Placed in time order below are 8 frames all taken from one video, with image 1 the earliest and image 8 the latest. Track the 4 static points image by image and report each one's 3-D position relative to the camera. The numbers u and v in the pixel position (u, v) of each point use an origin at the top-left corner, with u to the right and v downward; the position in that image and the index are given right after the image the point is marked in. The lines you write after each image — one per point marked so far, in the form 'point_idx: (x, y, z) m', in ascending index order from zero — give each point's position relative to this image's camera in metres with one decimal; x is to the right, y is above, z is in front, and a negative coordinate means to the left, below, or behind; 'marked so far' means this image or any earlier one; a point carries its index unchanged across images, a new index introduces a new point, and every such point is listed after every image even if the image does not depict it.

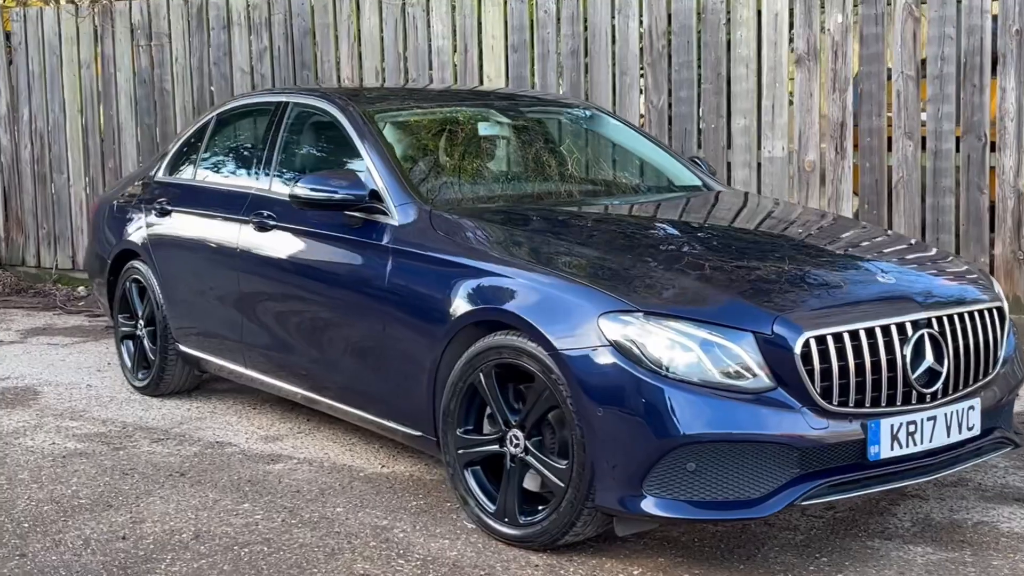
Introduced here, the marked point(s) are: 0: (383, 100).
0: (-0.5, +0.8, +5.3) m
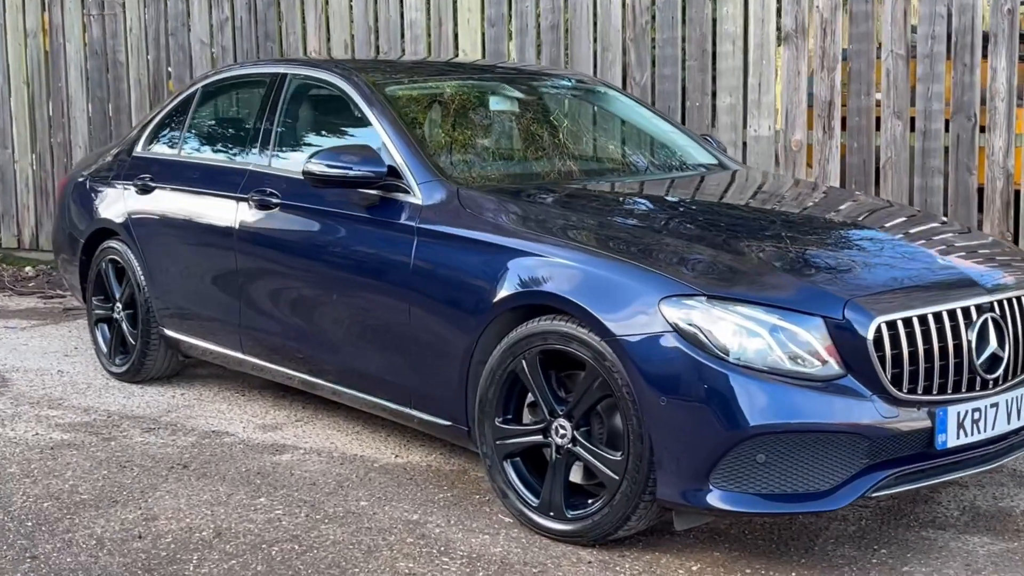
0: (-0.5, +0.8, +5.1) m
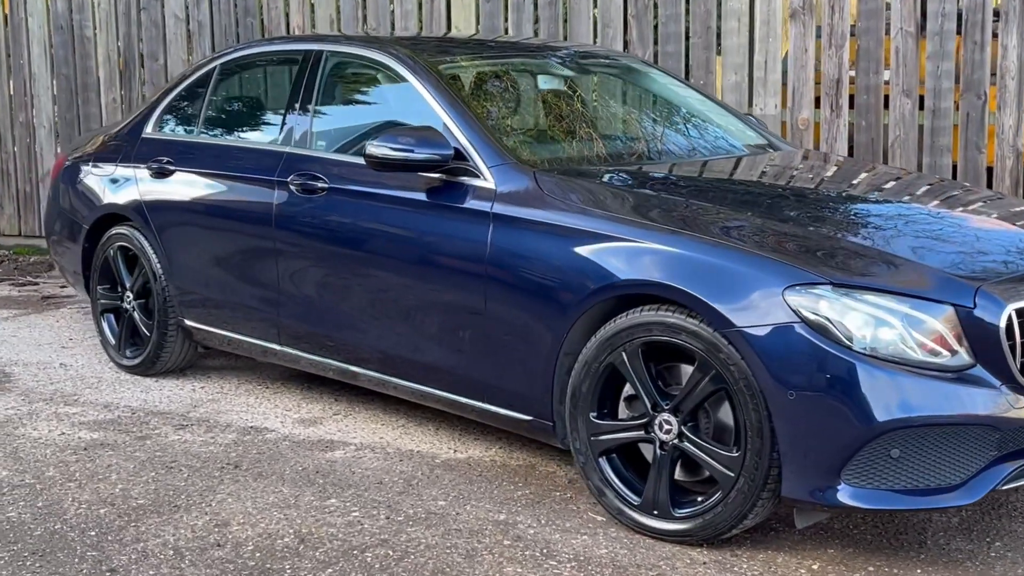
0: (-0.3, +0.9, +4.9) m
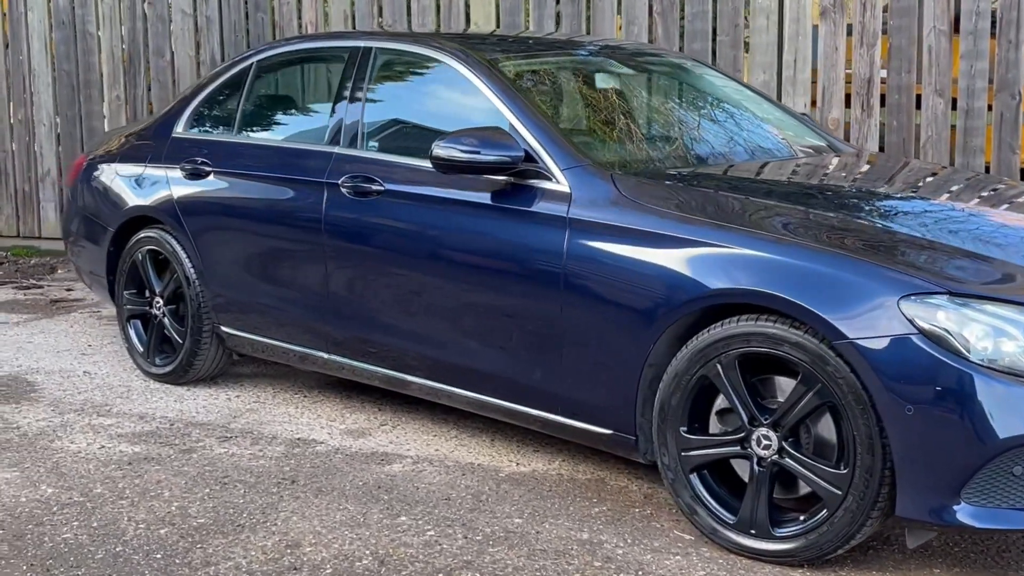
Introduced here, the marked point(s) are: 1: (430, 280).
0: (-0.1, +0.8, +4.7) m
1: (-0.3, 0.0, +4.3) m
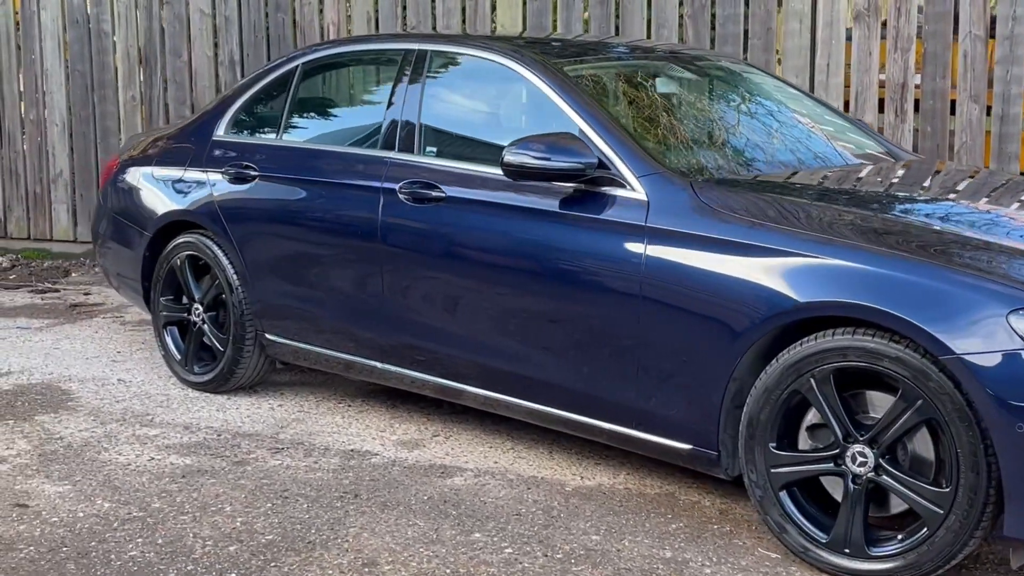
0: (+0.1, +0.8, +4.6) m
1: (-0.1, 0.0, +4.2) m
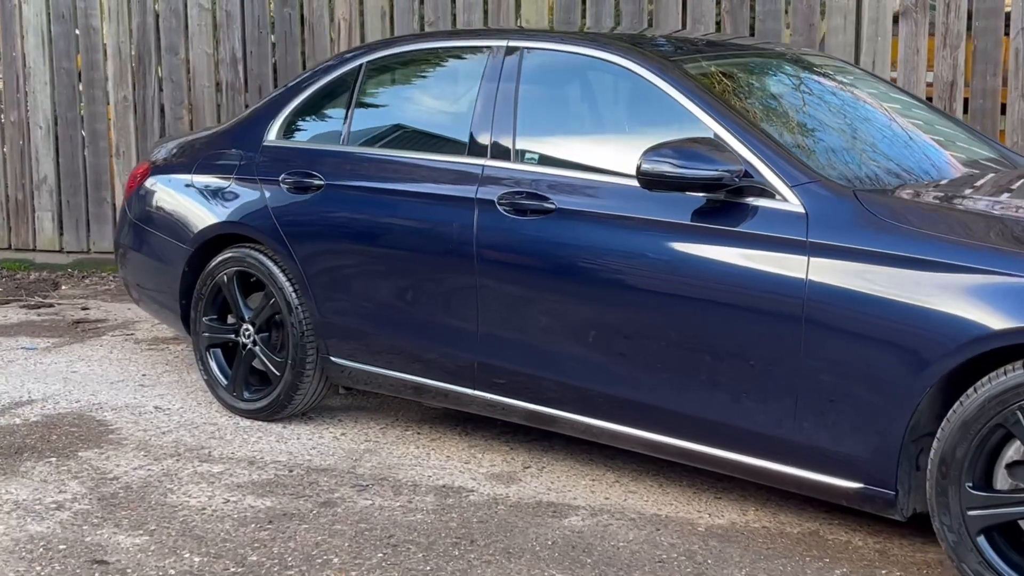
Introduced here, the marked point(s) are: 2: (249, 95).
0: (+0.4, +0.8, +4.2) m
1: (+0.3, -0.1, +3.8) m
2: (-1.5, +1.1, +7.7) m
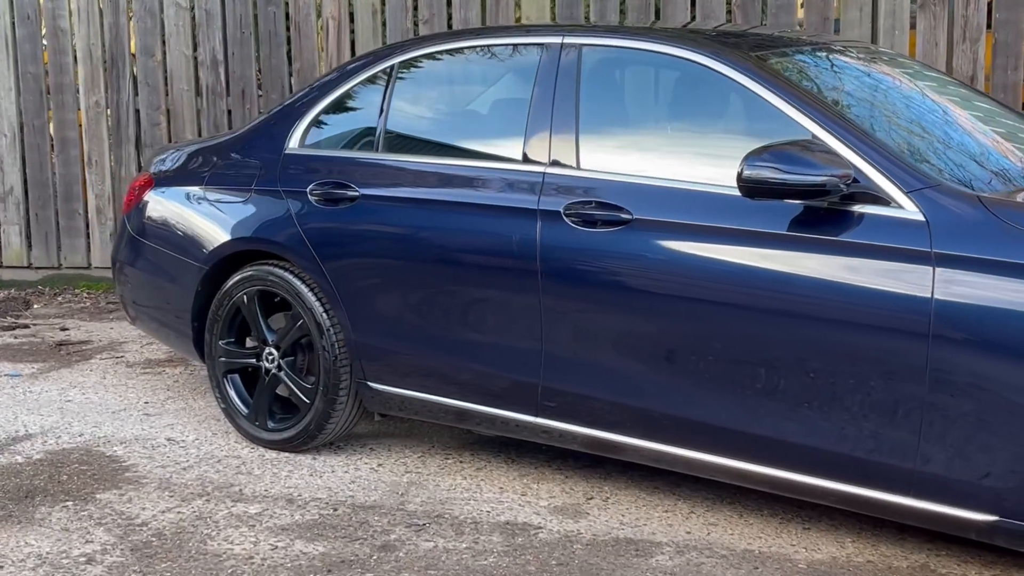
0: (+0.6, +0.7, +3.9) m
1: (+0.5, -0.1, +3.5) m
2: (-1.5, +1.0, +7.3) m
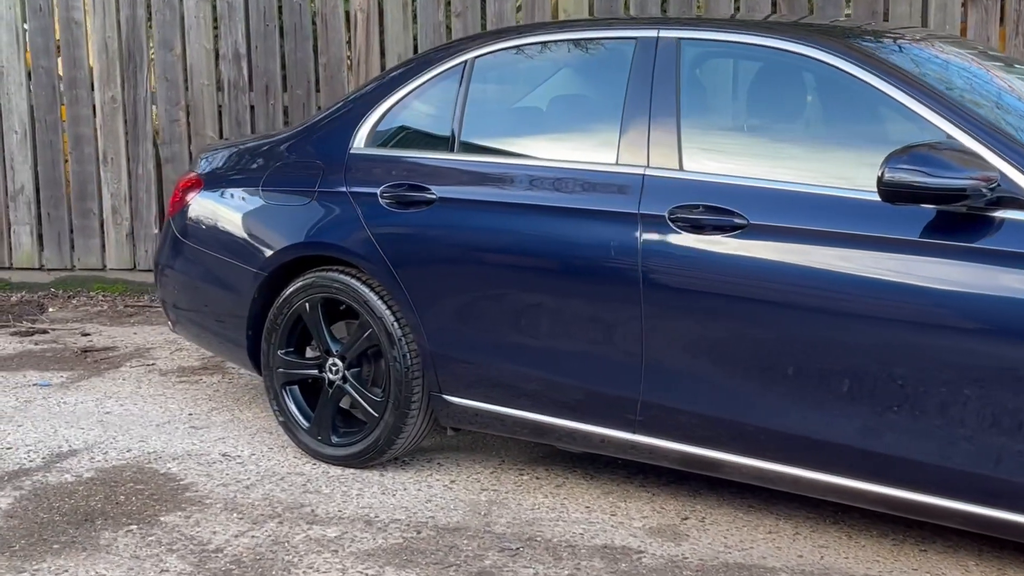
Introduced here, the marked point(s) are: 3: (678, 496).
0: (+0.8, +0.7, +3.7) m
1: (+0.7, -0.1, +3.3) m
2: (-1.4, +1.0, +7.0) m
3: (+0.5, -0.6, +4.0) m
